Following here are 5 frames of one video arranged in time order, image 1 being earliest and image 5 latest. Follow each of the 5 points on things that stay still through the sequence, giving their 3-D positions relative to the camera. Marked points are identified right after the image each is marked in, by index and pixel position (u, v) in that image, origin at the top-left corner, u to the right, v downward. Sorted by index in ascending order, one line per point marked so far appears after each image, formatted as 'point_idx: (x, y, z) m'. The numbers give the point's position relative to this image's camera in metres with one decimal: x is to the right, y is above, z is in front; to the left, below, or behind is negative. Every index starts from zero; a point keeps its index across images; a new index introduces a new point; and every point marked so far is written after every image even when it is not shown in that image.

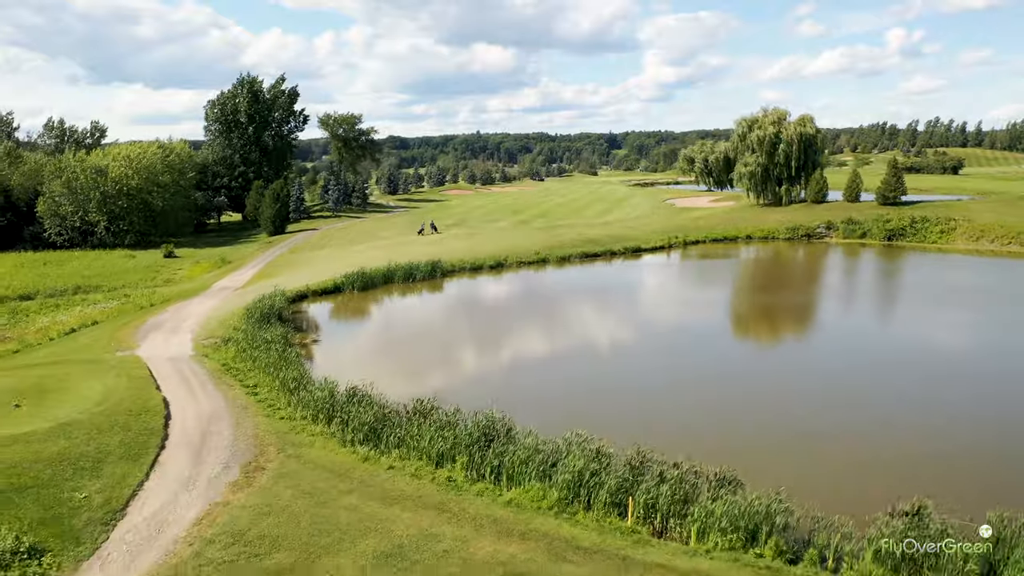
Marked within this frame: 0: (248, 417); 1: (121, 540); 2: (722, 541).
0: (-5.1, -2.5, +15.5) m
1: (-5.2, -3.4, +10.8) m
2: (+2.7, -3.2, +10.2) m
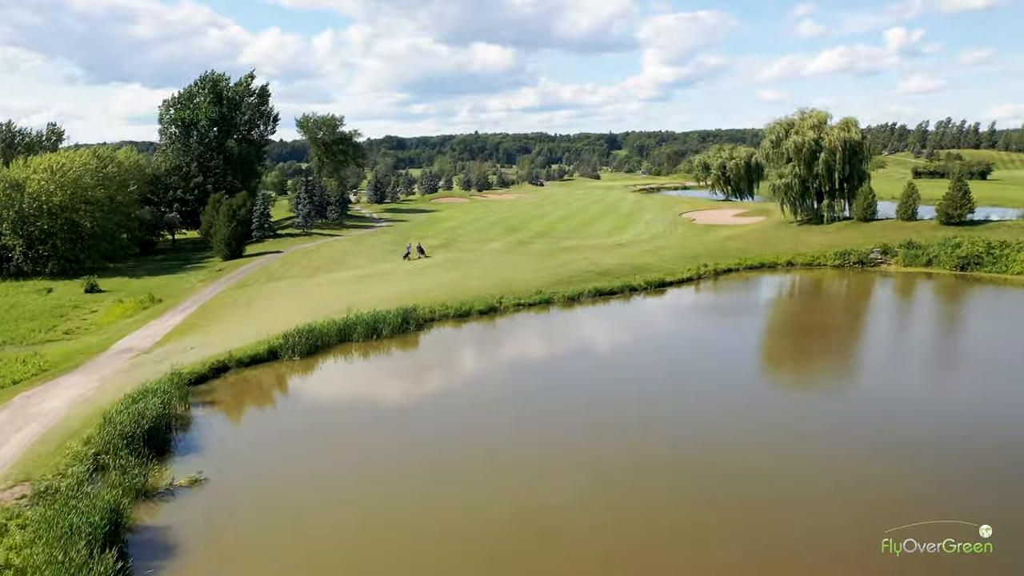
0: (-5.2, -4.6, +6.7) m
1: (-5.4, -5.5, +2.0) m
2: (+2.5, -5.3, +1.4) m
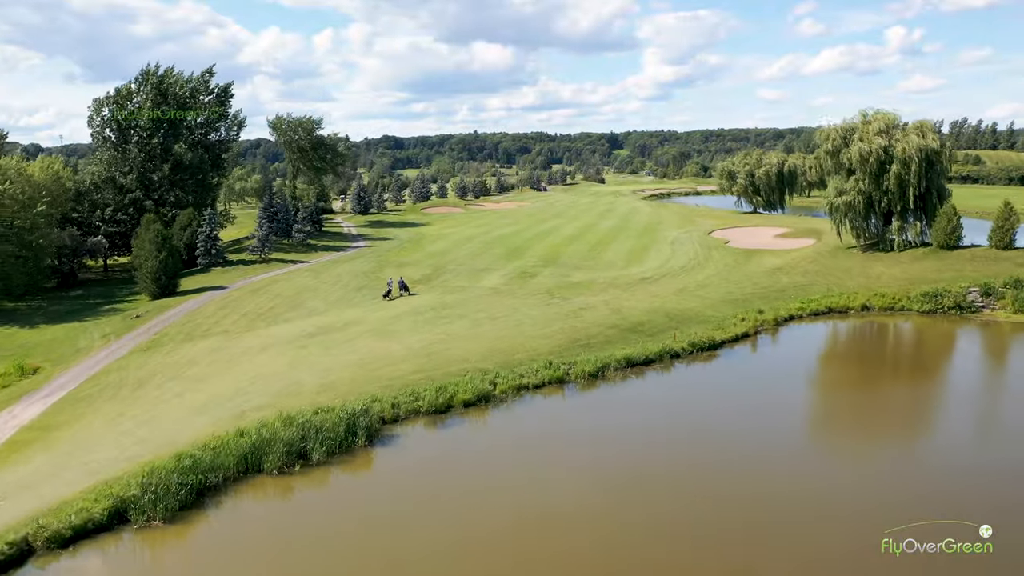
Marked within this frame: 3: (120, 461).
0: (-5.2, -6.9, -3.3) m
1: (-5.4, -7.8, -8.0) m
2: (+2.5, -7.6, -8.6) m
3: (-9.4, -4.0, +19.0) m
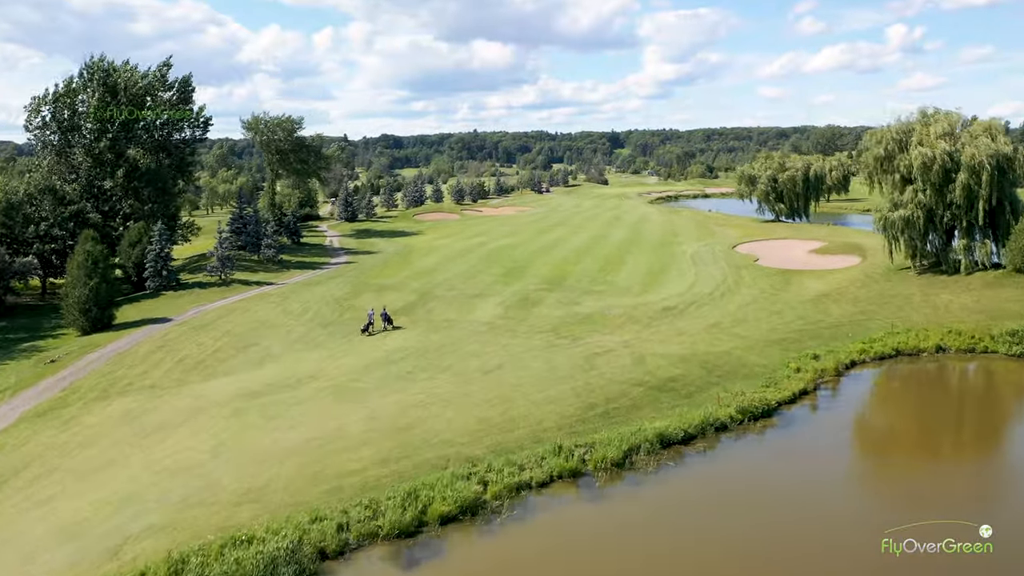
0: (-5.3, -8.4, -9.9) m
1: (-5.5, -9.3, -14.6) m
2: (+2.5, -9.1, -15.2) m
3: (-9.4, -5.4, +12.5) m
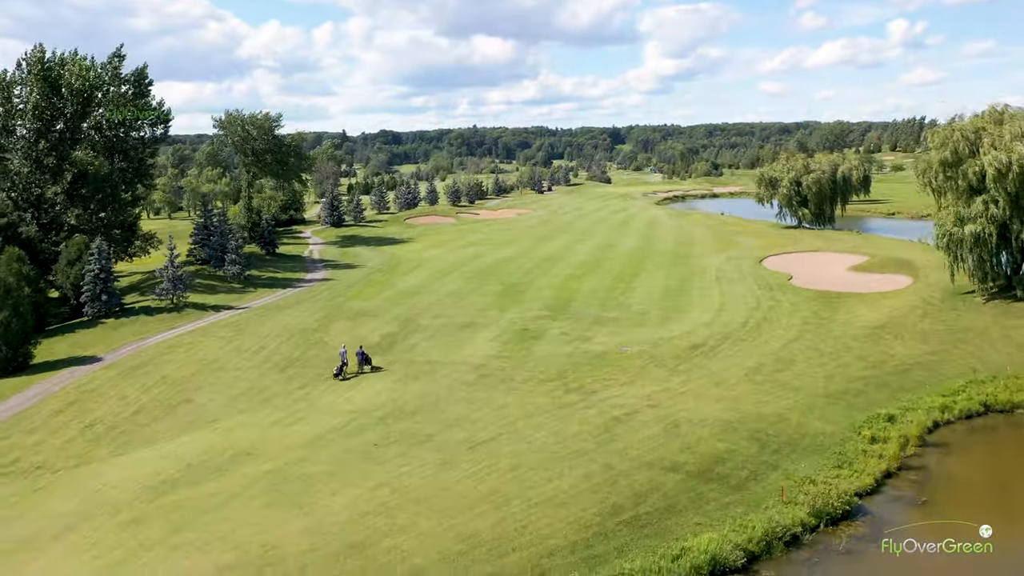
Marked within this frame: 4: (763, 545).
0: (-5.4, -9.8, -15.6) m
1: (-5.6, -10.8, -20.3) m
2: (+2.4, -10.6, -20.9) m
3: (-9.5, -6.7, +6.7) m
4: (+5.0, -5.0, +16.1) m
